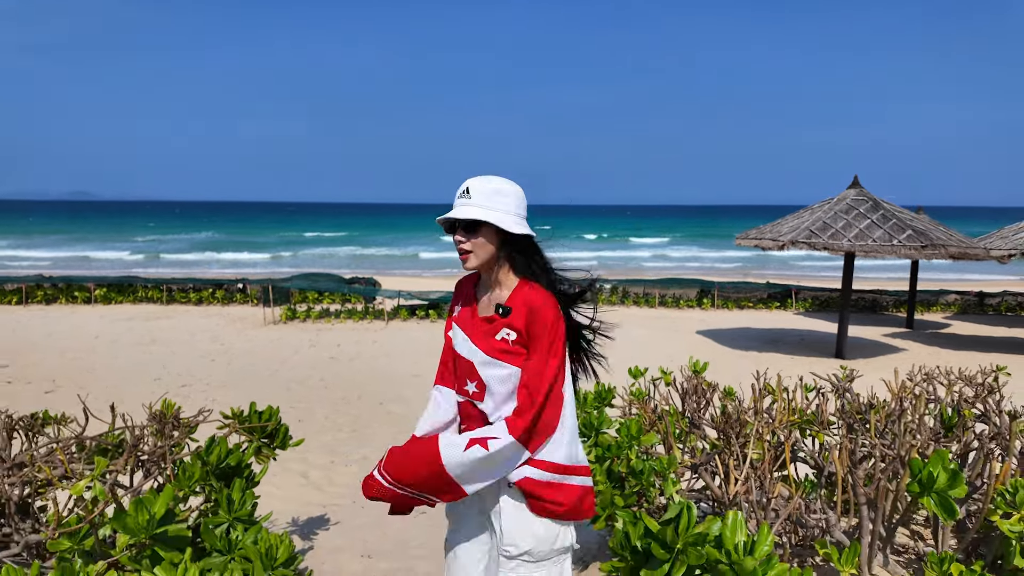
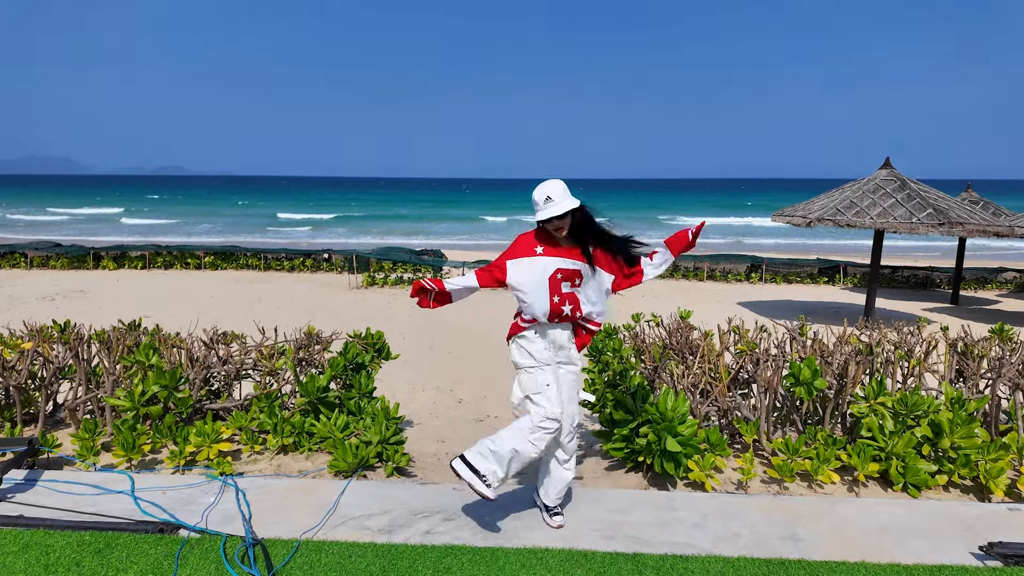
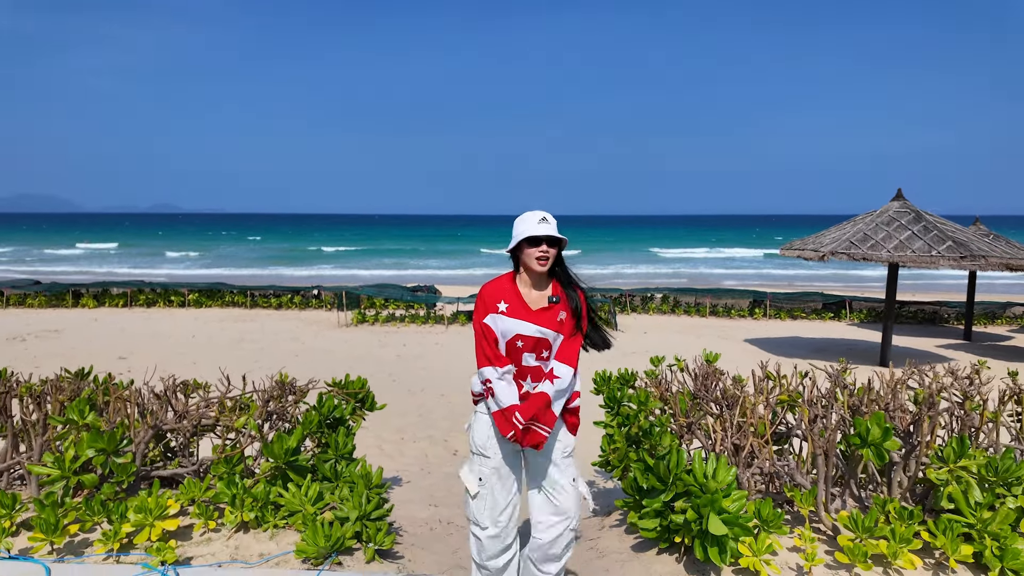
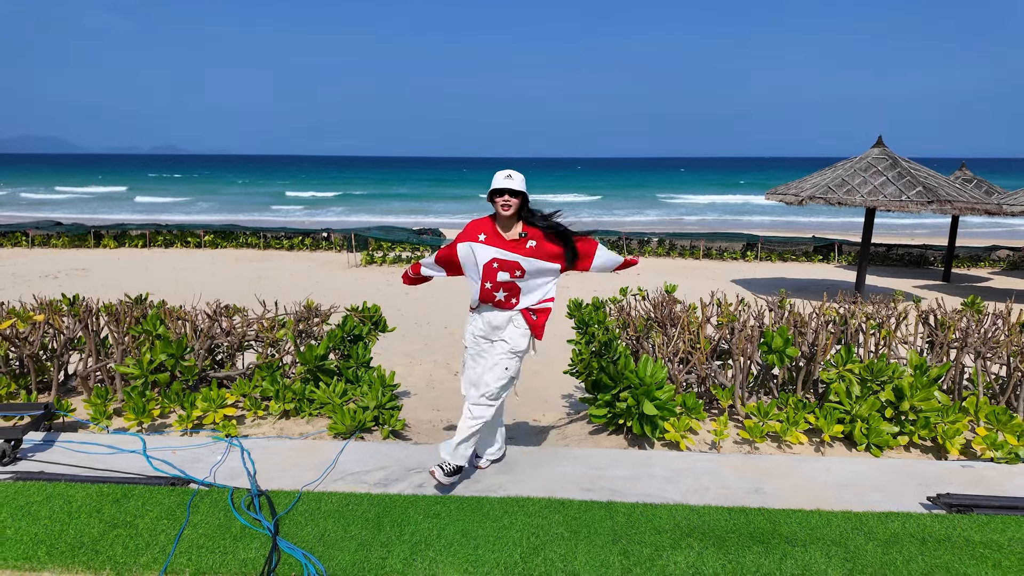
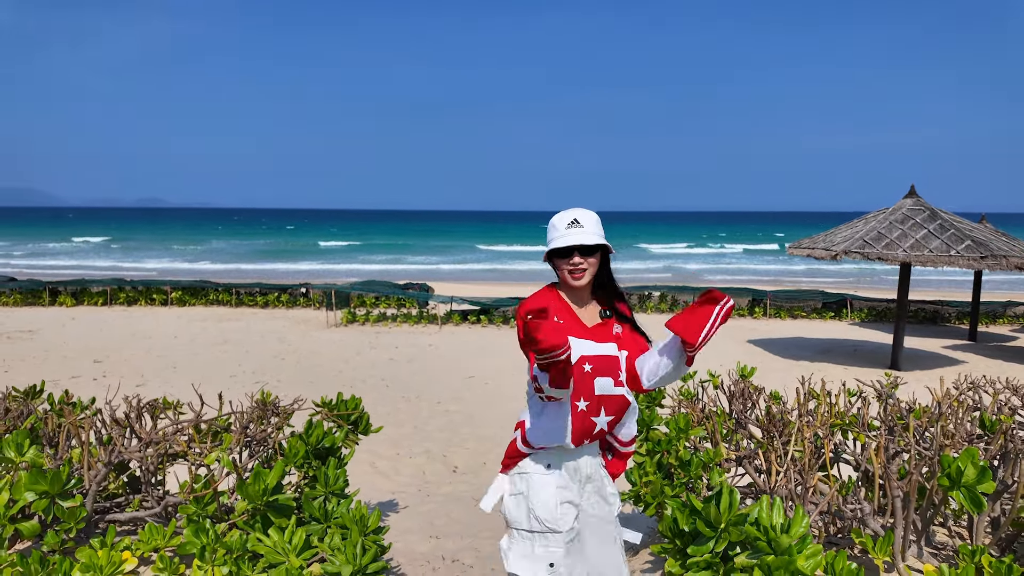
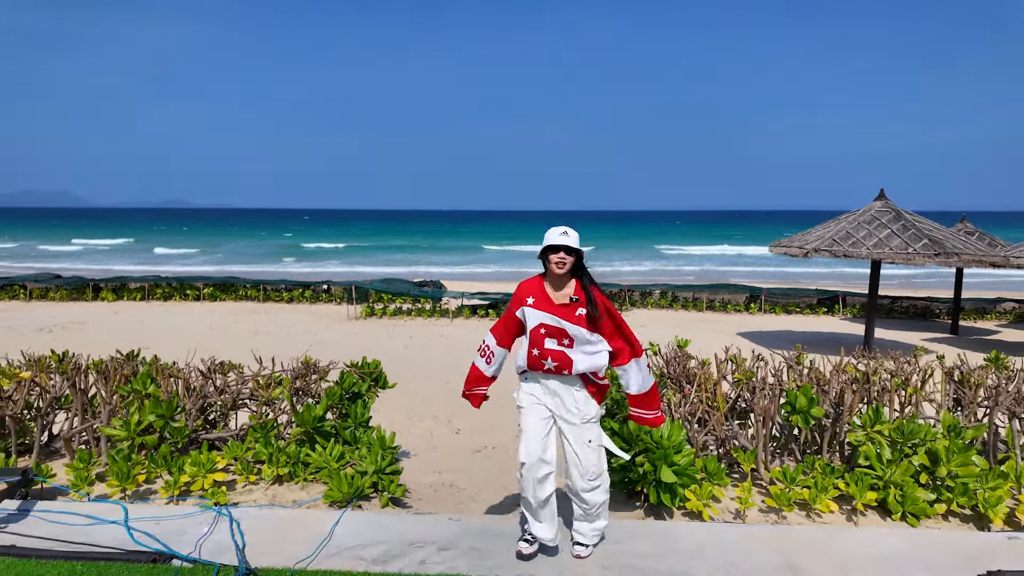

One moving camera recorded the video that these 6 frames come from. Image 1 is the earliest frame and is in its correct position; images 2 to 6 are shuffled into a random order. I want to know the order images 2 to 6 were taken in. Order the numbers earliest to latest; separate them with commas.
5, 3, 6, 4, 2
